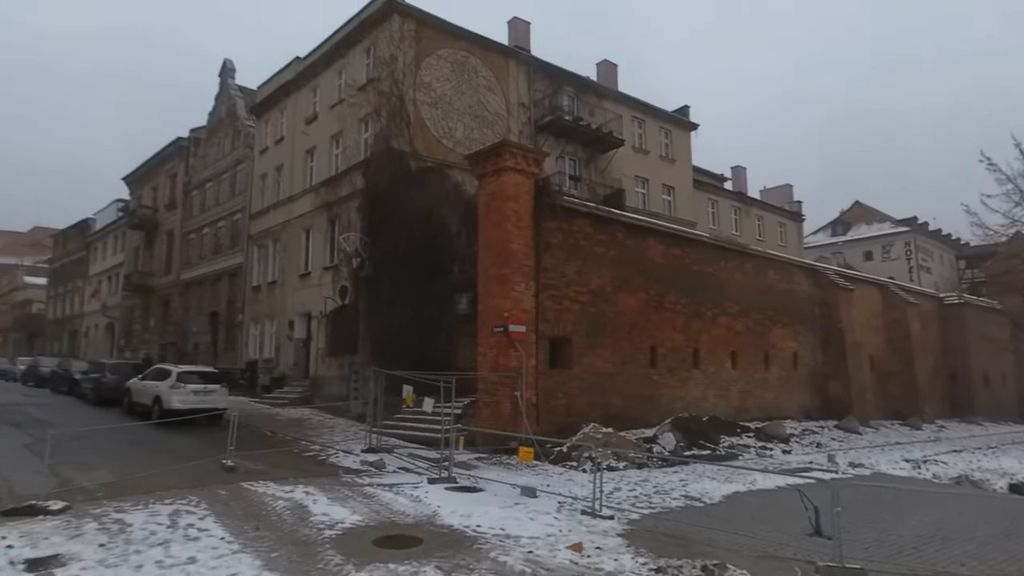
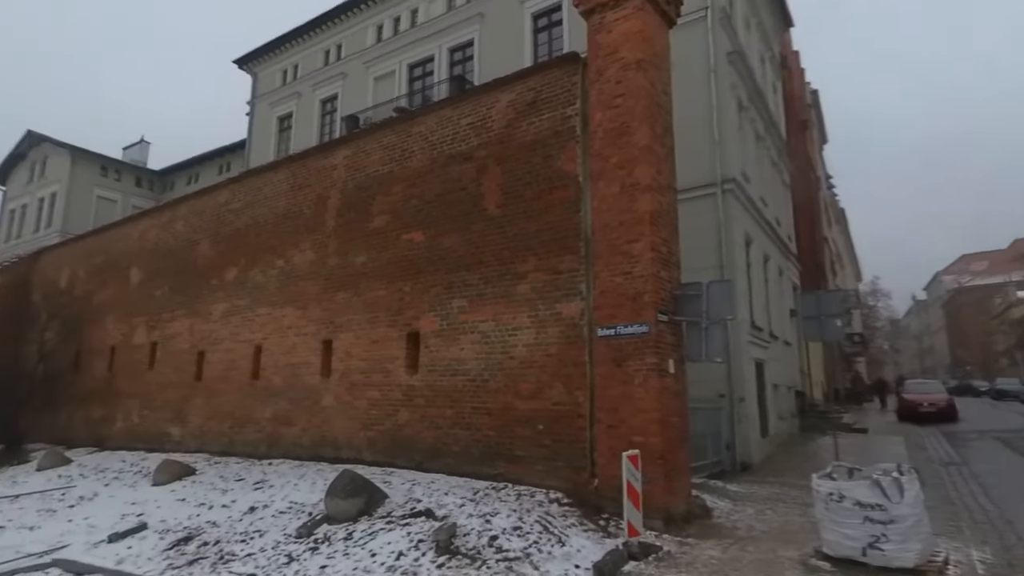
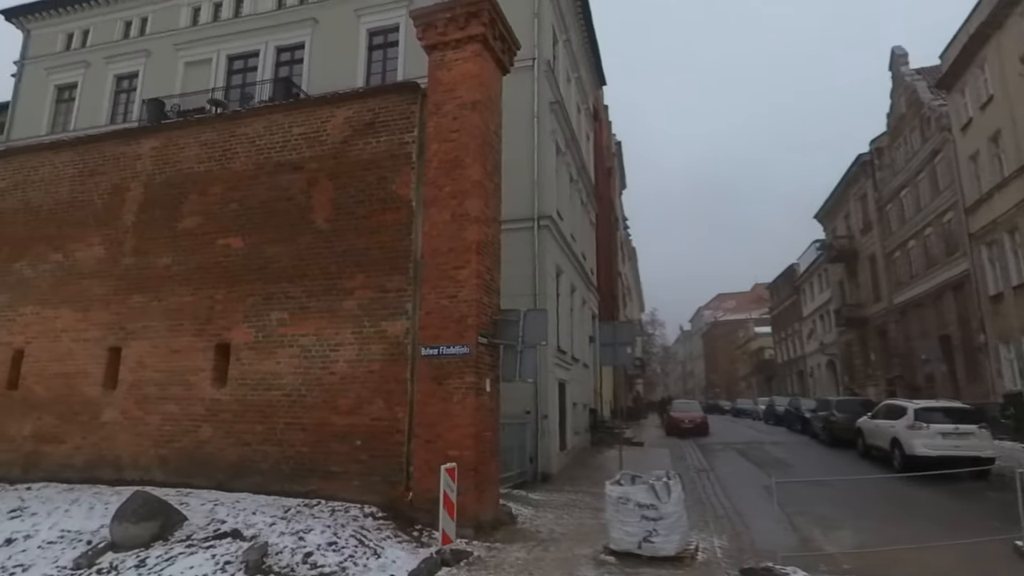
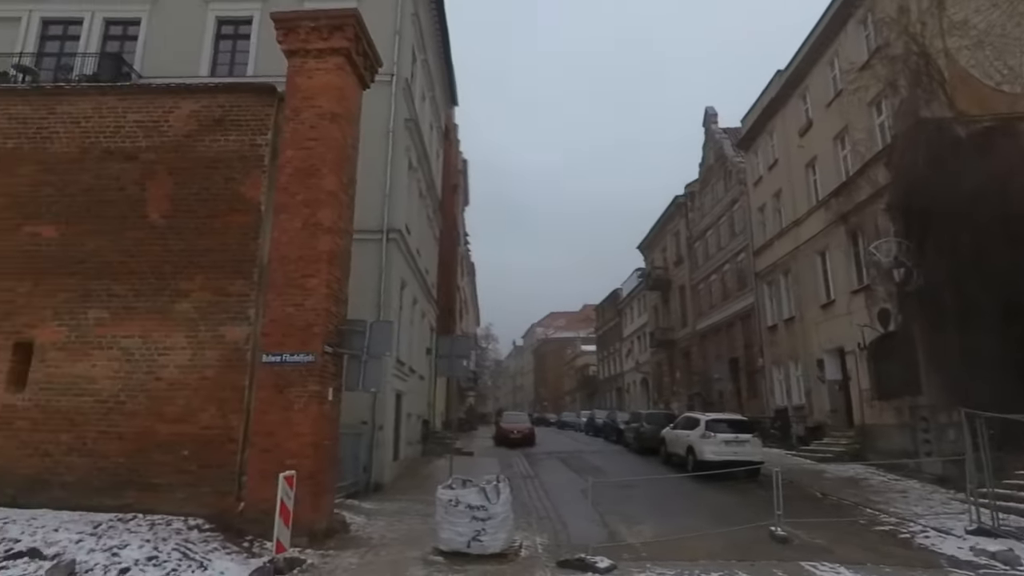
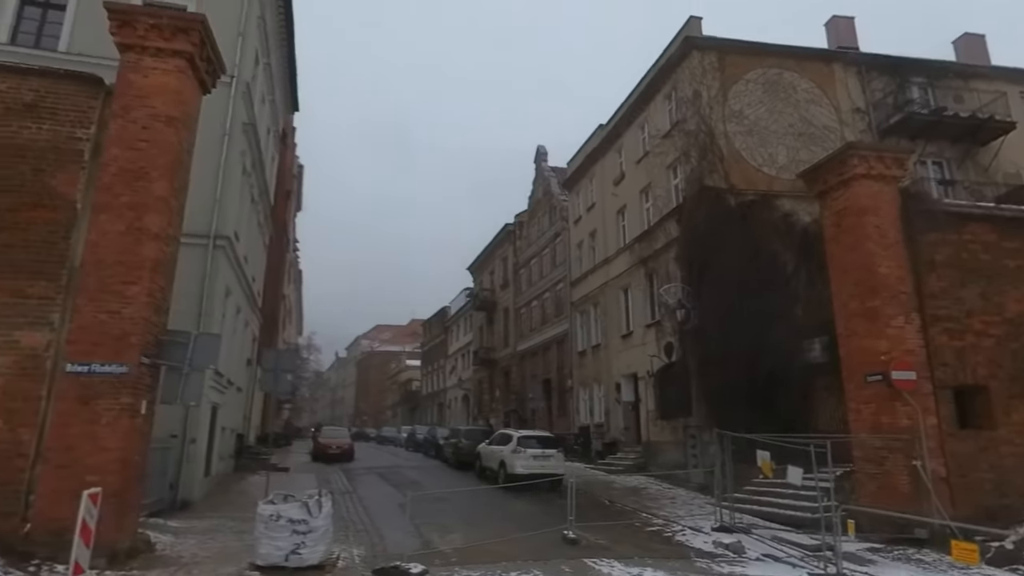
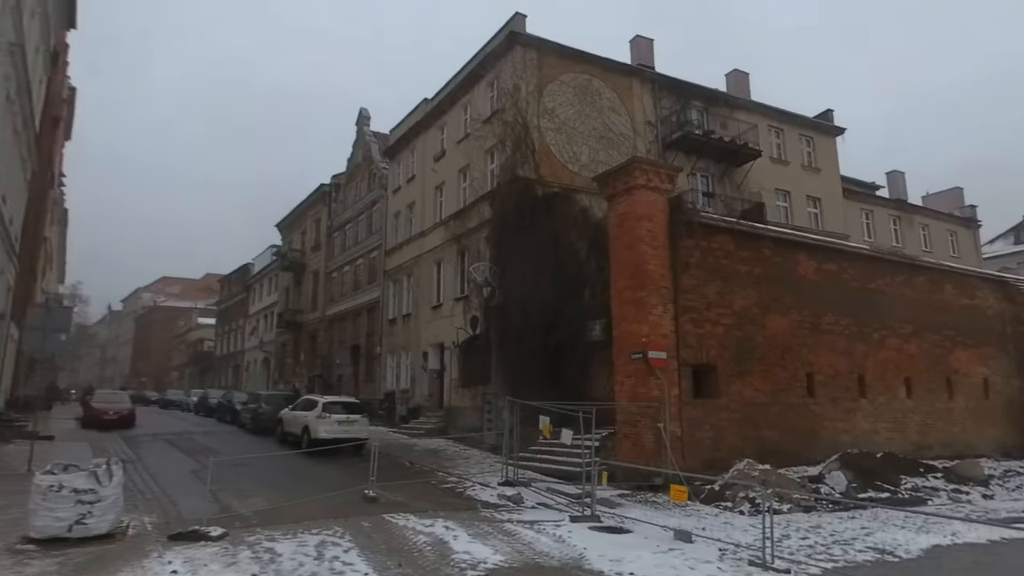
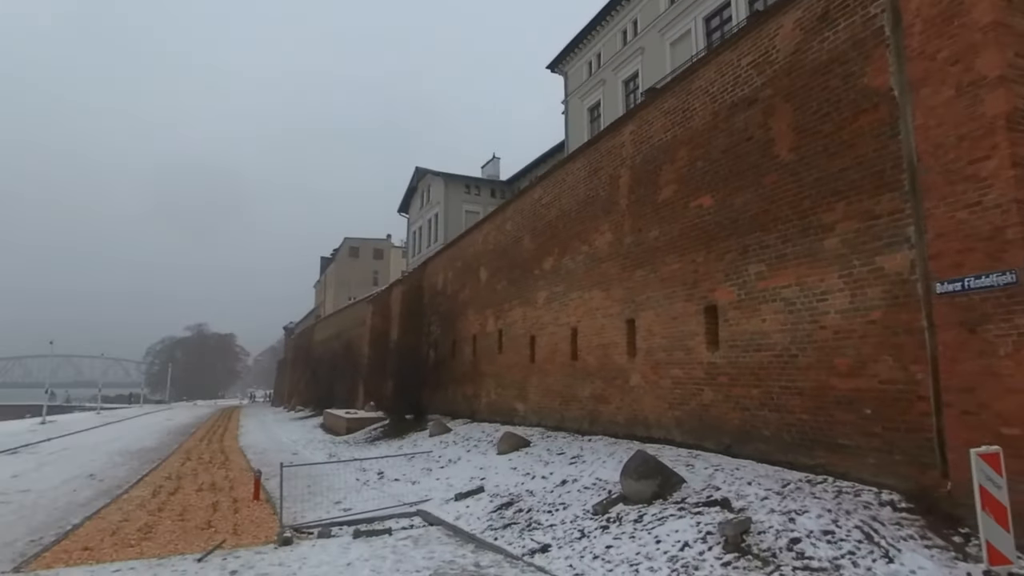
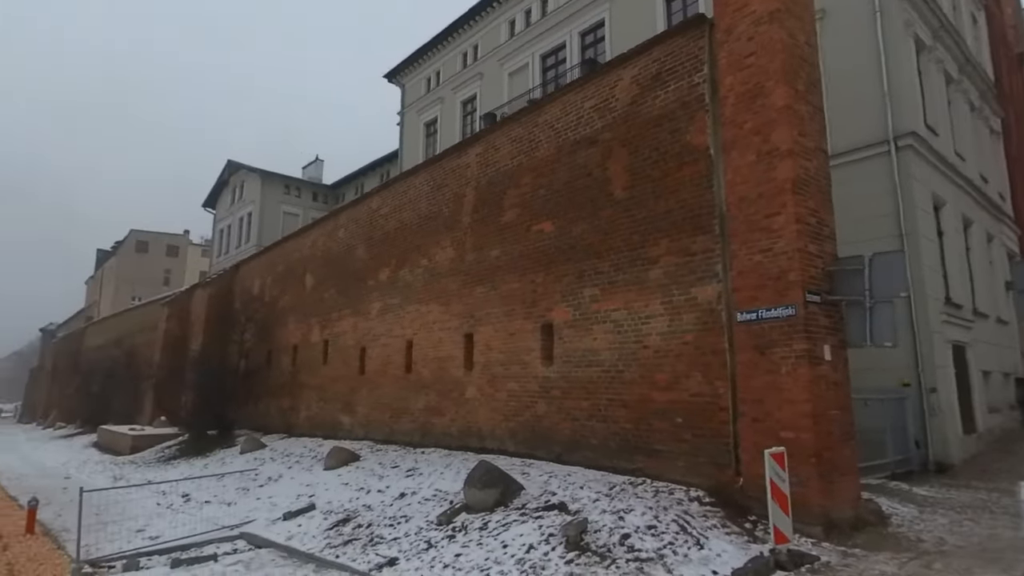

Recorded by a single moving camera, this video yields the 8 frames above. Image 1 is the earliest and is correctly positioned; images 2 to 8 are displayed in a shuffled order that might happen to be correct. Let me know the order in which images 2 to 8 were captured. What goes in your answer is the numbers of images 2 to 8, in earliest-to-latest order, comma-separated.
6, 5, 4, 3, 2, 8, 7
